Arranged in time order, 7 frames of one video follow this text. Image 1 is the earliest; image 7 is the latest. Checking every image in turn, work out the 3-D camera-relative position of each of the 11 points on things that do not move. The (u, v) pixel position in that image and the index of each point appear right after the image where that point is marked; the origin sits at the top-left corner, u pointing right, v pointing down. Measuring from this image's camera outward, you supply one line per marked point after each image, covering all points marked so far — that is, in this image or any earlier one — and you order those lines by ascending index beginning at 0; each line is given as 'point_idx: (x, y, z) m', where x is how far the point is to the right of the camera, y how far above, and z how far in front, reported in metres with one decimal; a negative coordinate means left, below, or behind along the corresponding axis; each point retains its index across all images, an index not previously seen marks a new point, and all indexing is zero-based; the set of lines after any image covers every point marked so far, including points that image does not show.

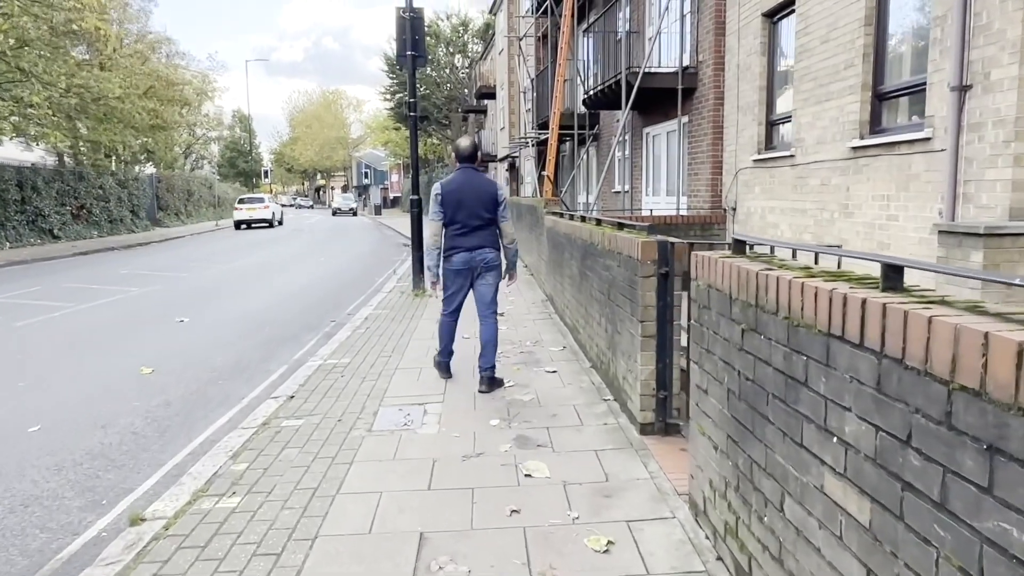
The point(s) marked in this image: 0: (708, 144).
0: (+2.9, +2.1, +10.9) m
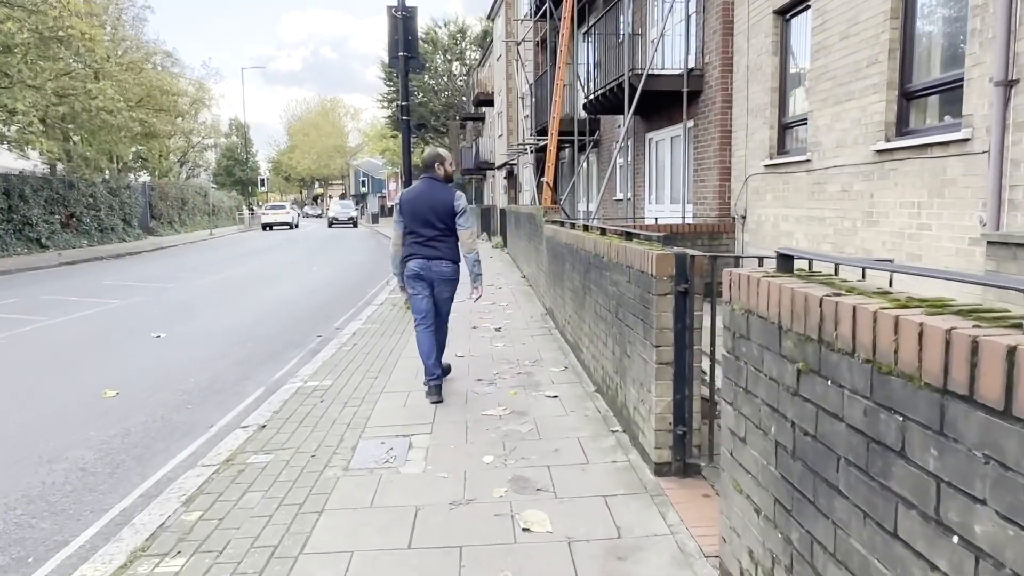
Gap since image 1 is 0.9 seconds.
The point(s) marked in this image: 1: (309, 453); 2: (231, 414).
0: (+2.9, +2.0, +10.4) m
1: (-1.2, -1.0, +4.4) m
2: (-2.2, -1.0, +5.7) m
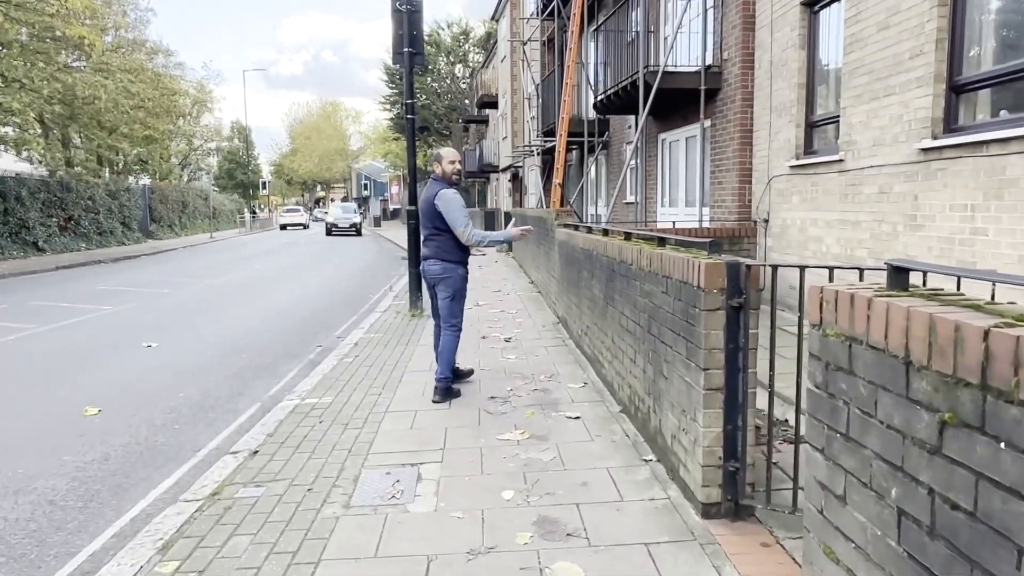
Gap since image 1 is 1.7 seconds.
0: (+3.0, +1.9, +9.9) m
1: (-1.1, -1.0, +3.9) m
2: (-2.1, -1.1, +5.2) m
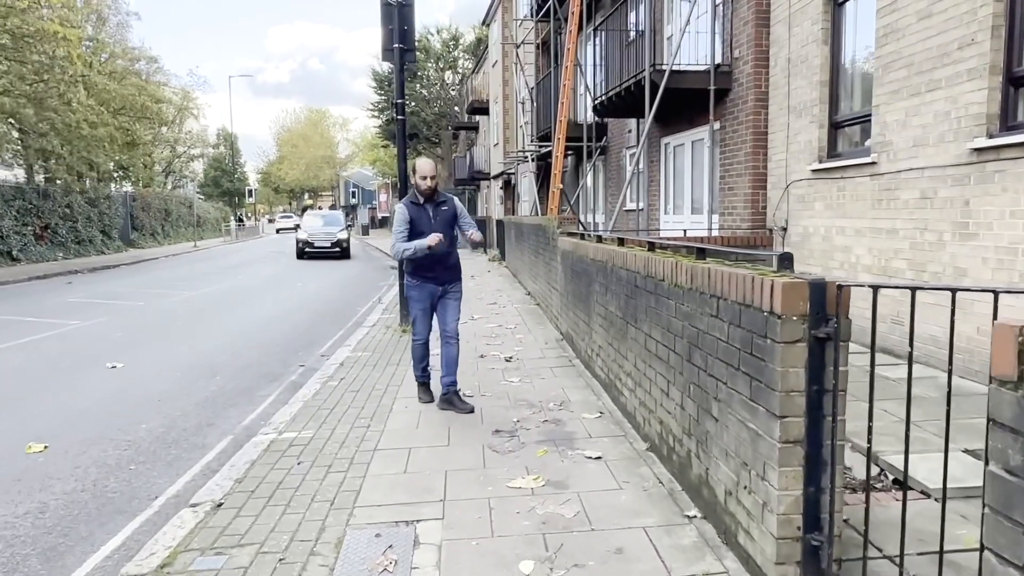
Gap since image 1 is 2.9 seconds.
0: (+3.0, +1.7, +9.3) m
1: (-1.0, -1.2, +3.2) m
2: (-2.0, -1.2, +4.5) m
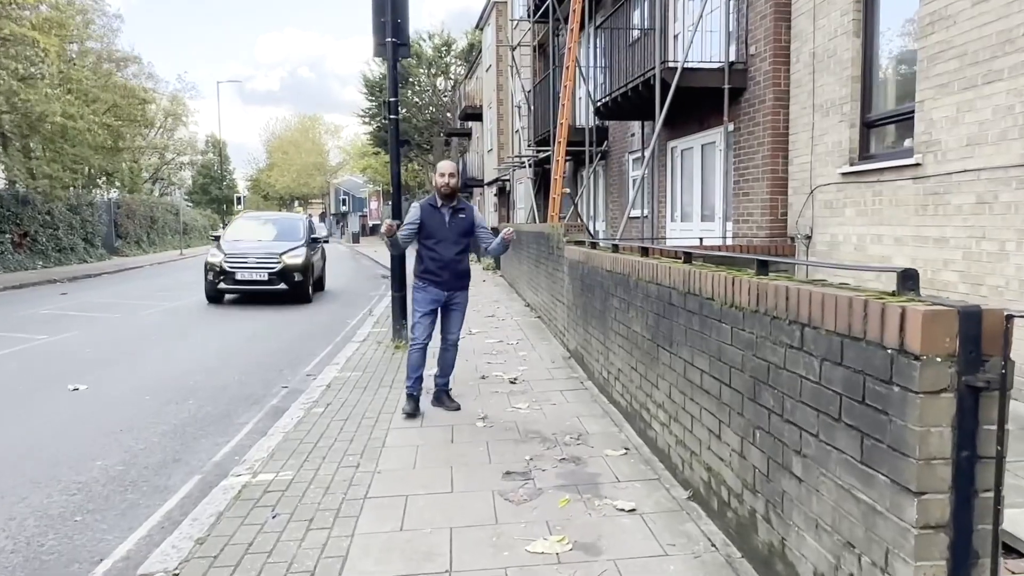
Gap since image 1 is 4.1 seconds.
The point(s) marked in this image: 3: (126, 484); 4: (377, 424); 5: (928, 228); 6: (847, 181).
0: (+3.0, +1.6, +8.7) m
1: (-0.9, -1.2, +2.5) m
2: (-1.9, -1.3, +3.7) m
3: (-2.4, -1.2, +4.5) m
4: (-1.0, -1.0, +5.4) m
5: (+3.4, +0.5, +5.9) m
6: (+3.3, +1.0, +7.2) m
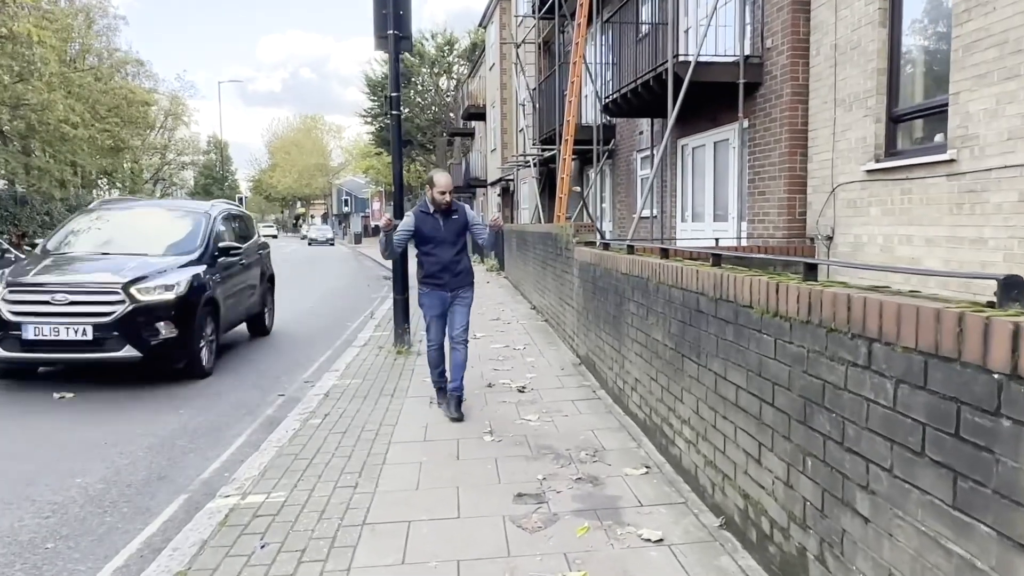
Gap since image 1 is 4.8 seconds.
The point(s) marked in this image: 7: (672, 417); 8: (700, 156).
0: (+3.1, +1.5, +8.3) m
1: (-0.9, -1.3, +2.1) m
2: (-1.9, -1.3, +3.4) m
3: (-2.3, -1.2, +4.2) m
4: (-0.9, -1.0, +5.0) m
5: (+3.4, +0.5, +5.6) m
6: (+3.4, +1.0, +6.8) m
7: (+0.9, -0.7, +4.1) m
8: (+2.7, +1.9, +10.6) m
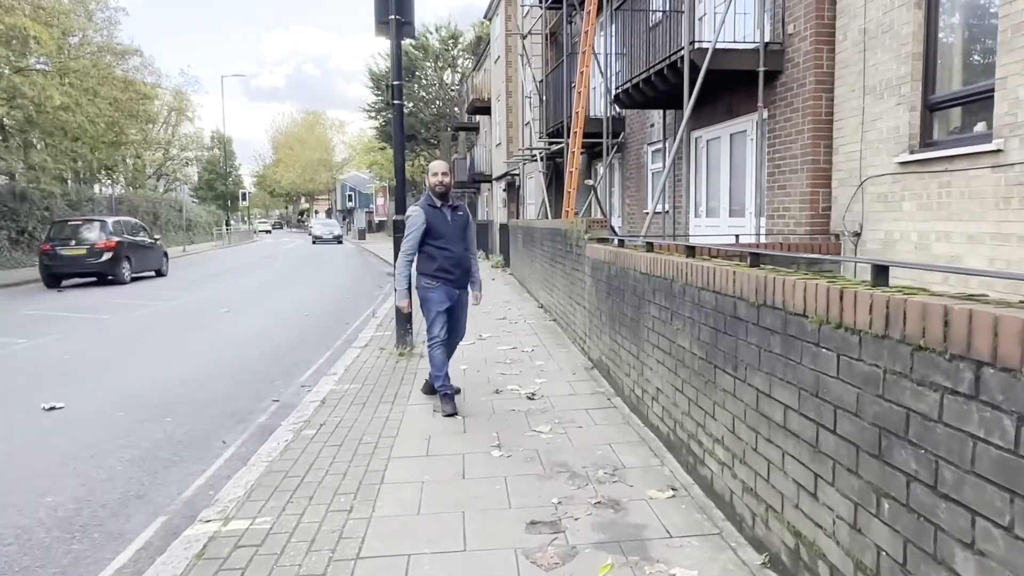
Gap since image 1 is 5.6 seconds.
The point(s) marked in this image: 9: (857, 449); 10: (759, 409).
0: (+3.2, +1.5, +7.9) m
1: (-0.8, -1.3, +1.7) m
2: (-1.8, -1.3, +3.0) m
3: (-2.3, -1.2, +3.8) m
4: (-0.9, -1.0, +4.6) m
5: (+3.5, +0.4, +5.1) m
6: (+3.4, +1.0, +6.4) m
7: (+1.0, -0.7, +3.7) m
8: (+2.8, +1.9, +10.2) m
9: (+1.0, -0.5, +2.2) m
10: (+1.0, -0.5, +3.0) m
